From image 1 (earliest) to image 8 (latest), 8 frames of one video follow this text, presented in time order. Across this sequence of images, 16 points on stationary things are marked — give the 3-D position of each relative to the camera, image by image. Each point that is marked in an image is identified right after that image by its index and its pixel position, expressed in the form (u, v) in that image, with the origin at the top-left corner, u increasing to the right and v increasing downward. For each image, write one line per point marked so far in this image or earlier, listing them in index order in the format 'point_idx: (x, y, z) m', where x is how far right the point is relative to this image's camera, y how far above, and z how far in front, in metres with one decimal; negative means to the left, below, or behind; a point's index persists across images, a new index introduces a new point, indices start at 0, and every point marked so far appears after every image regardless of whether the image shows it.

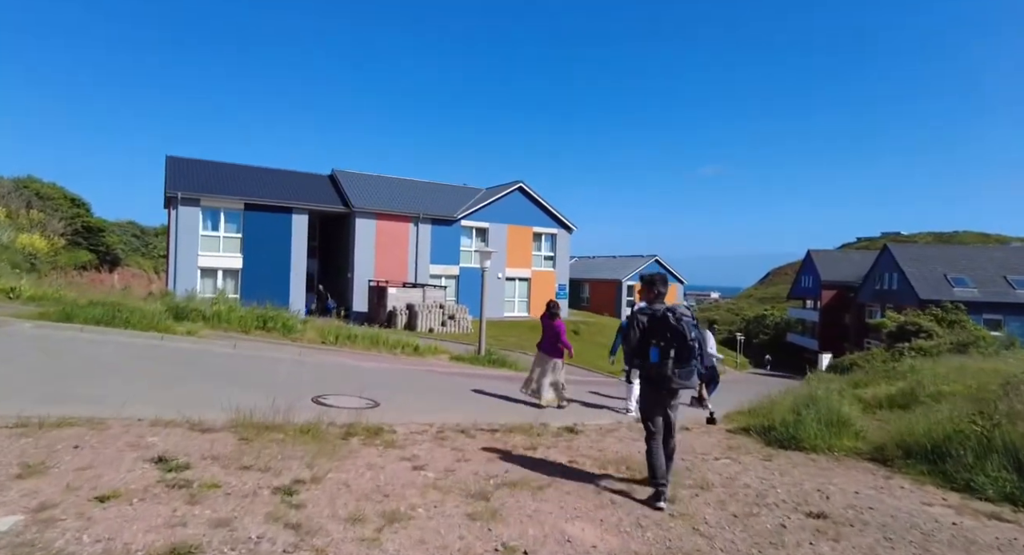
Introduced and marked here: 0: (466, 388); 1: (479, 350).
0: (-0.7, -1.9, +10.9) m
1: (-0.8, -1.9, +16.8) m
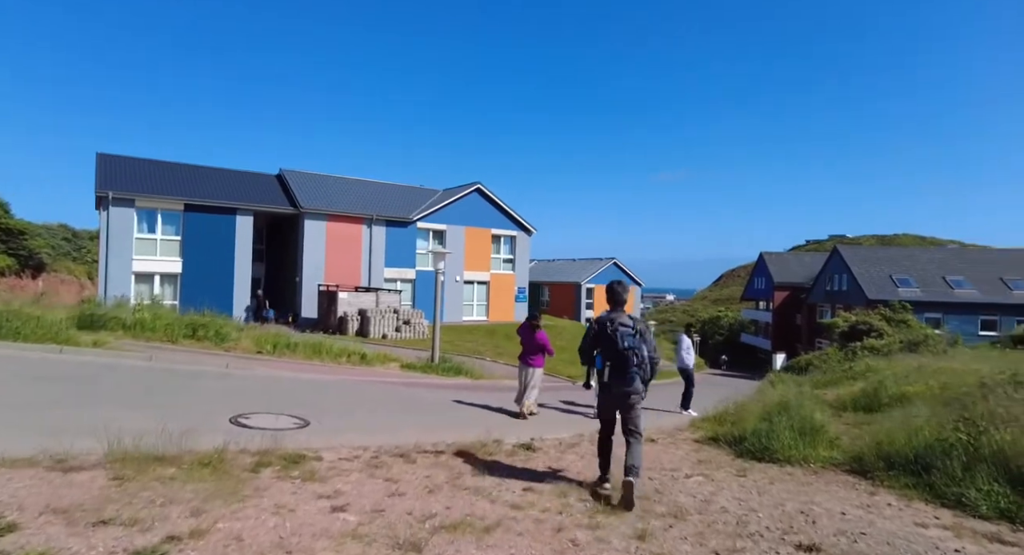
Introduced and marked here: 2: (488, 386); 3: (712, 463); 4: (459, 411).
0: (-1.4, -1.9, +10.0) m
1: (-1.9, -1.9, +15.9) m
2: (-0.5, -2.4, +14.3) m
3: (+2.3, -2.1, +7.7) m
4: (-0.8, -2.0, +9.7) m
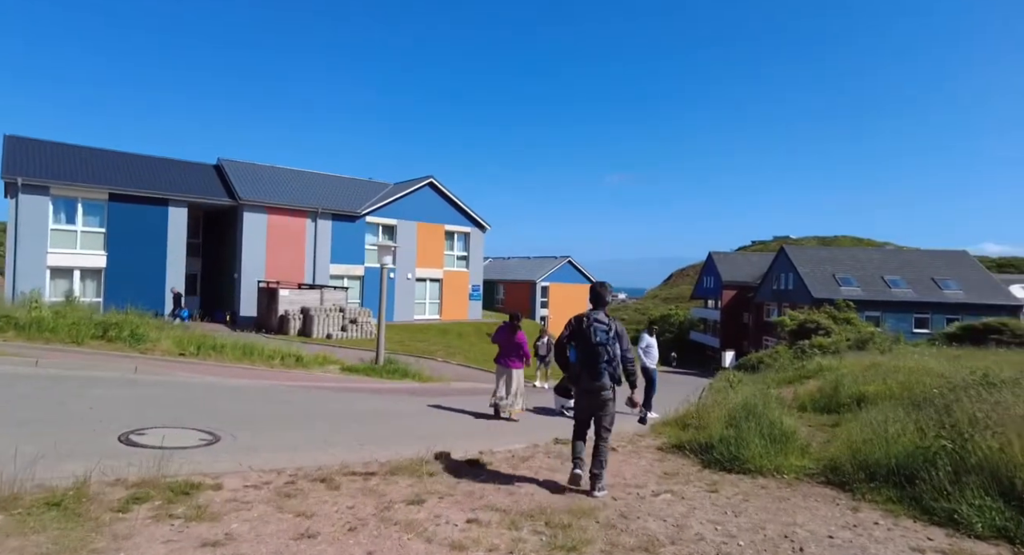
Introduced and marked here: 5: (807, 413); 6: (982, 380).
0: (-2.1, -1.8, +9.0) m
1: (-3.0, -1.8, +14.8) m
2: (-1.5, -2.3, +13.3) m
3: (+1.7, -2.1, +7.0) m
4: (-1.4, -1.9, +8.7) m
5: (+5.4, -2.5, +12.3) m
6: (+6.1, -1.4, +8.8) m
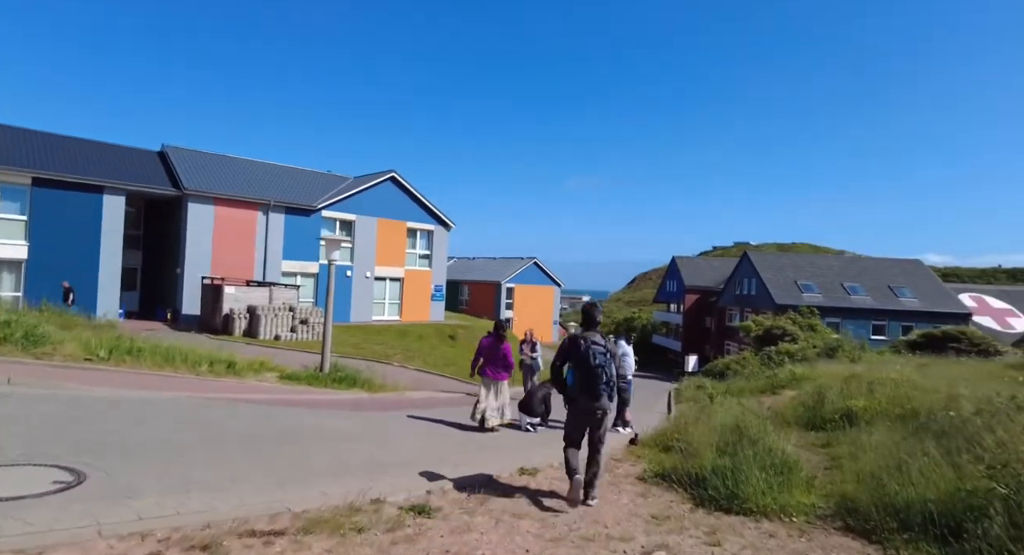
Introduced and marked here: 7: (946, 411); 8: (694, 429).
0: (-2.6, -1.8, +7.6) m
1: (-3.8, -1.8, +13.4) m
2: (-2.2, -2.2, +11.9) m
3: (+1.3, -2.1, +5.7) m
4: (-1.9, -1.9, +7.3) m
5: (+4.7, -2.6, +11.2) m
6: (+5.6, -1.5, +7.8) m
7: (+5.8, -1.7, +9.1) m
8: (+2.6, -2.1, +9.5) m
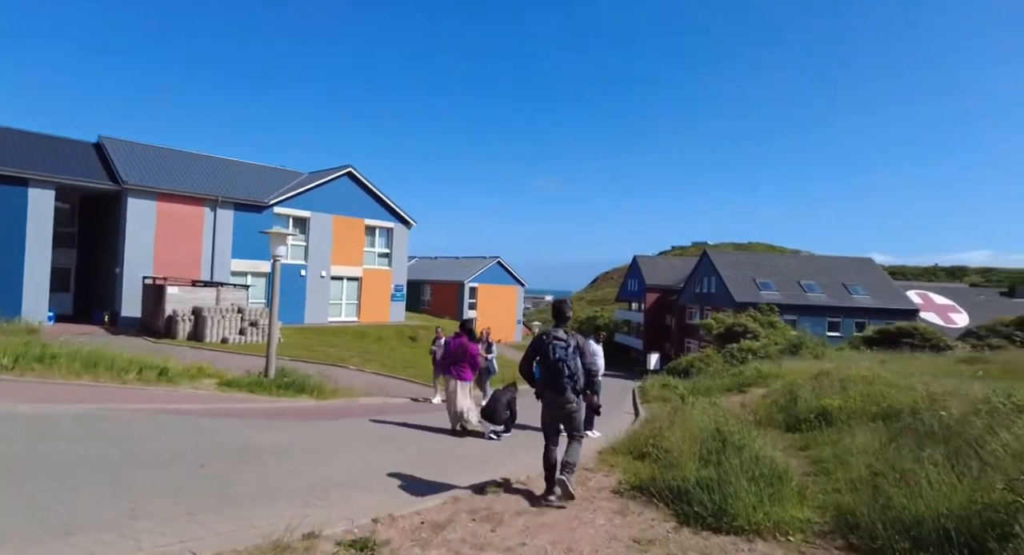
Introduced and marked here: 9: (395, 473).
0: (-3.0, -1.7, +6.6) m
1: (-4.5, -1.7, +12.3) m
2: (-2.8, -2.2, +11.0) m
3: (+1.1, -2.0, +5.0) m
4: (-2.3, -1.8, +6.4) m
5: (+4.1, -2.5, +10.7) m
6: (+5.2, -1.4, +7.3) m
7: (+5.3, -1.6, +8.6) m
8: (+2.1, -2.0, +8.8) m
9: (-1.2, -2.0, +6.9) m
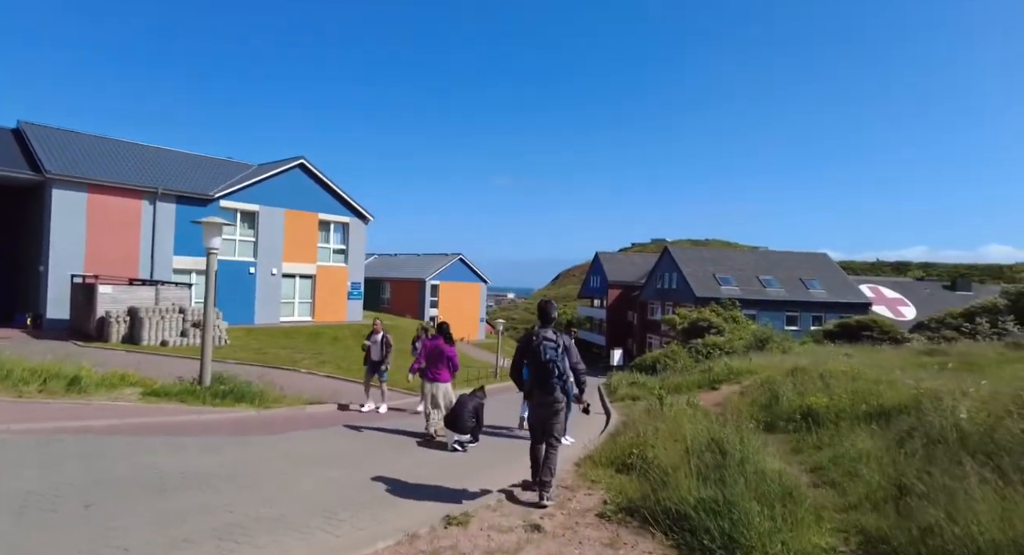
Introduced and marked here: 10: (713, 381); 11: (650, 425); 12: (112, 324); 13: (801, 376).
0: (-3.3, -1.7, +5.4) m
1: (-5.0, -1.7, +11.0) m
2: (-3.4, -2.1, +9.8) m
3: (+0.9, -1.9, +4.0) m
4: (-2.5, -1.7, +5.2) m
5: (+3.6, -2.3, +9.8) m
6: (+4.9, -1.2, +6.5) m
7: (+4.9, -1.5, +7.8) m
8: (+1.7, -1.9, +7.8) m
9: (-1.5, -1.9, +5.8) m
10: (+5.9, -3.0, +19.6) m
11: (+1.9, -2.1, +9.4) m
12: (-11.4, -1.3, +19.4) m
13: (+6.4, -2.2, +14.9) m
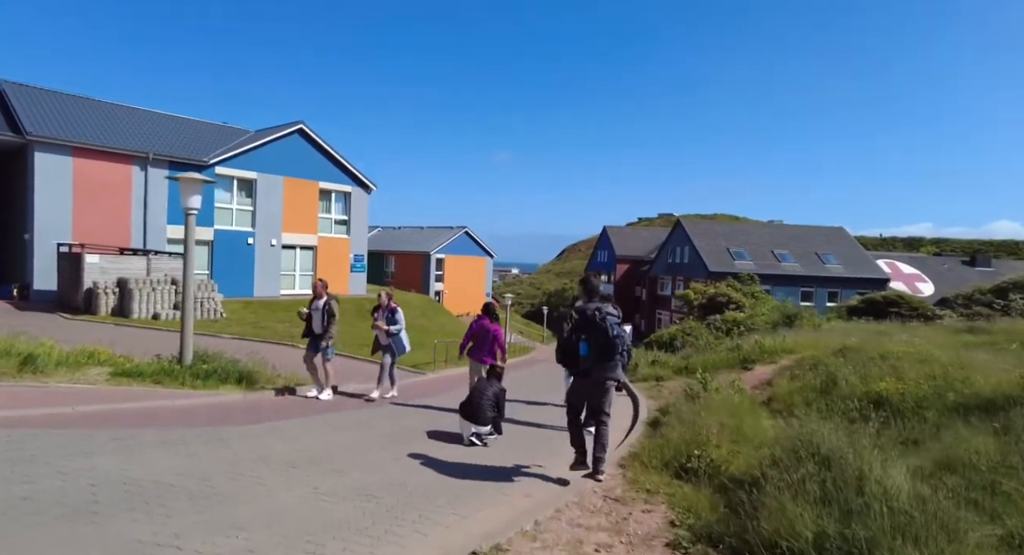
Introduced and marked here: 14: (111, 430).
0: (-3.0, -1.4, +4.0) m
1: (-4.7, -1.2, +9.6) m
2: (-3.0, -1.6, +8.3) m
3: (+1.2, -1.7, +2.5) m
4: (-2.2, -1.4, +3.8) m
5: (+4.0, -1.9, +8.4) m
6: (+5.2, -0.9, +5.0) m
7: (+5.2, -1.1, +6.3) m
8: (+2.0, -1.6, +6.4) m
9: (-1.2, -1.6, +4.4) m
10: (+6.3, -2.2, +18.1) m
11: (+2.2, -1.6, +8.0) m
12: (-10.9, -0.5, +18.0) m
13: (+6.8, -1.6, +13.4) m
14: (-3.8, -1.4, +6.5) m
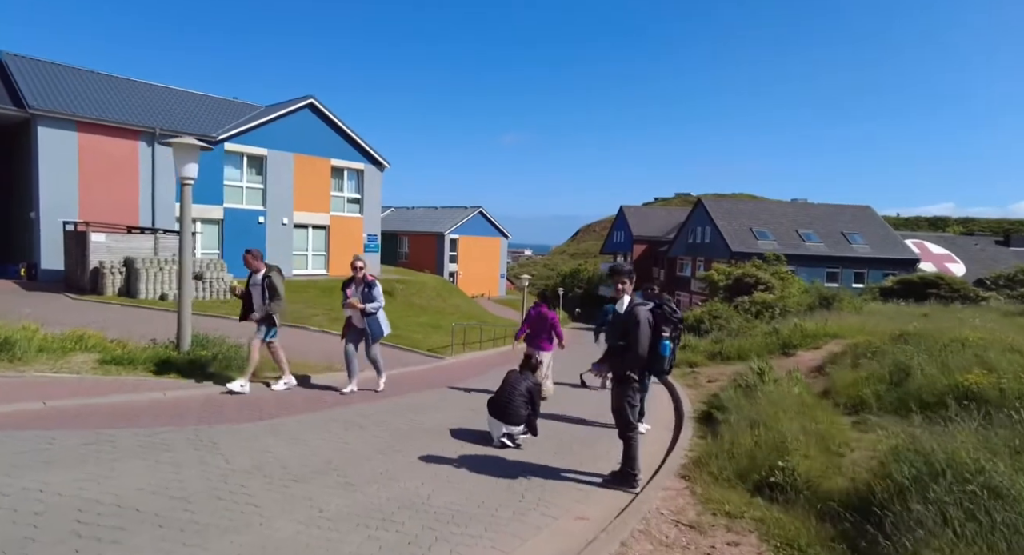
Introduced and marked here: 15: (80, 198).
0: (-2.7, -1.2, +3.0) m
1: (-4.2, -0.9, +8.6) m
2: (-2.6, -1.4, +7.3) m
3: (+1.4, -1.6, +1.4) m
4: (-1.9, -1.3, +2.8) m
5: (+4.4, -1.6, +7.2) m
6: (+5.5, -0.8, +3.8) m
7: (+5.6, -0.9, +5.1) m
8: (+2.3, -1.4, +5.2) m
9: (-0.9, -1.5, +3.3) m
10: (+7.0, -1.7, +16.9) m
11: (+2.6, -1.4, +6.8) m
12: (-10.3, 0.0, +17.2) m
13: (+7.3, -1.2, +12.1) m
14: (-3.4, -1.2, +5.5) m
15: (-12.5, +2.4, +19.5) m
